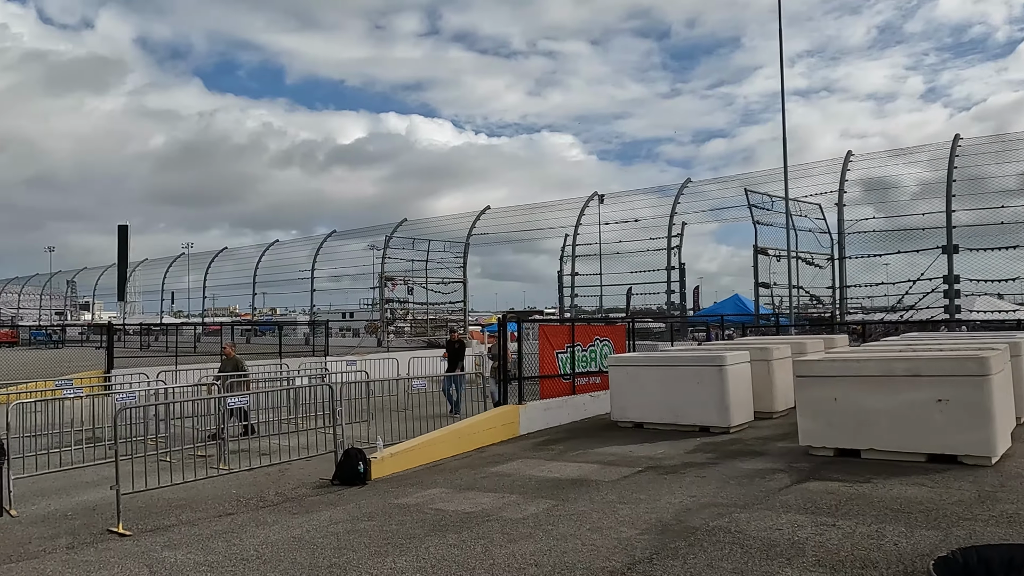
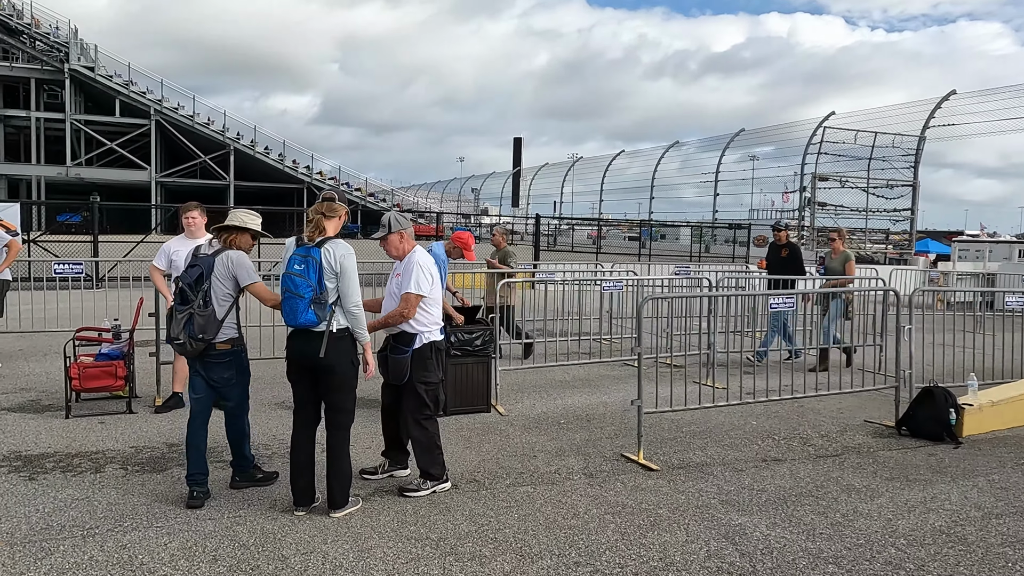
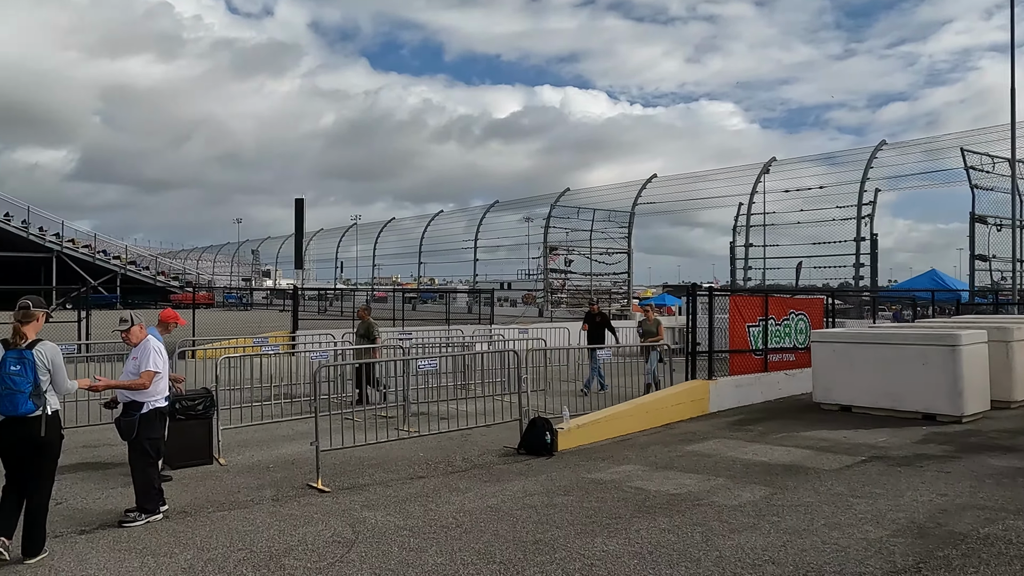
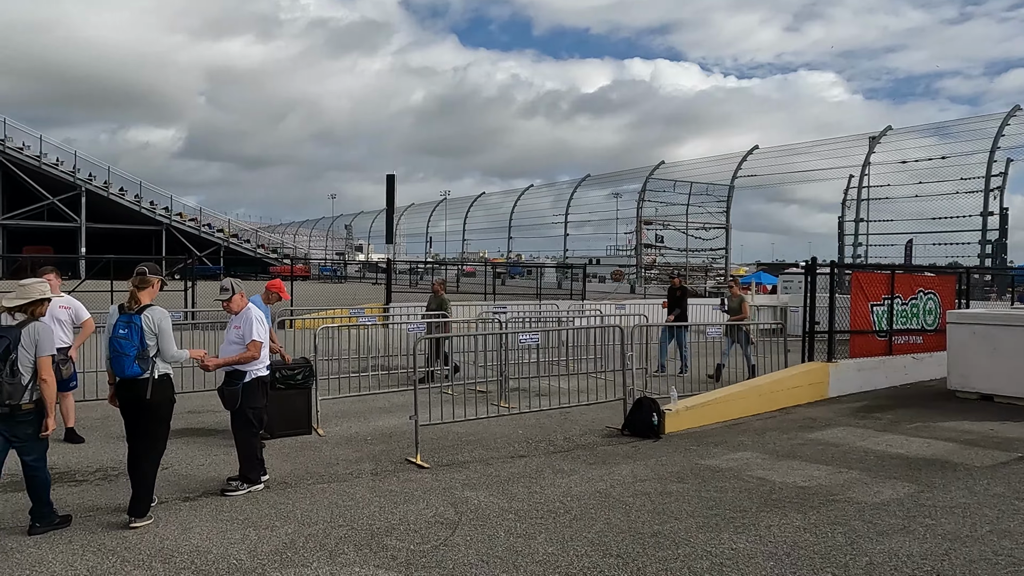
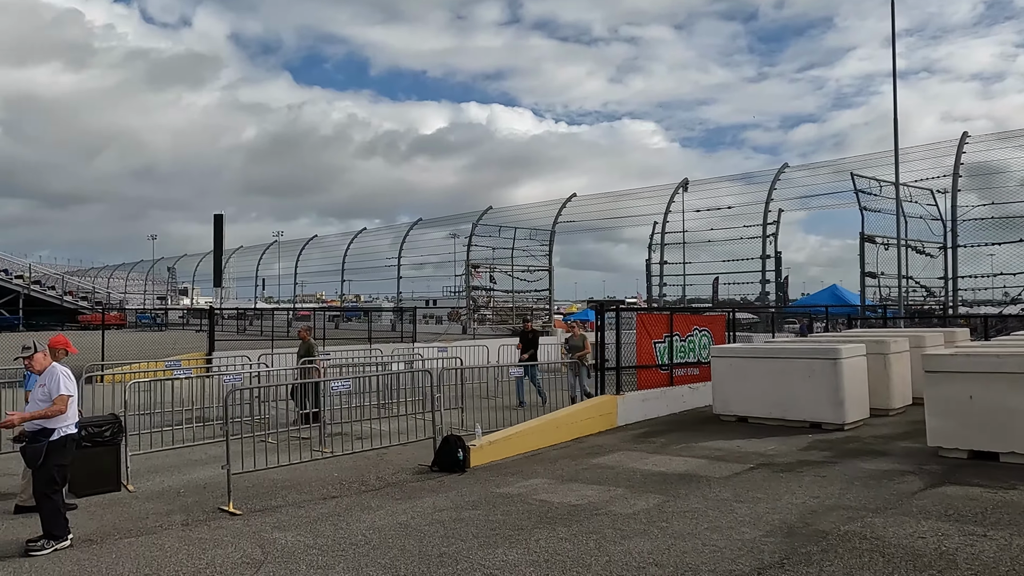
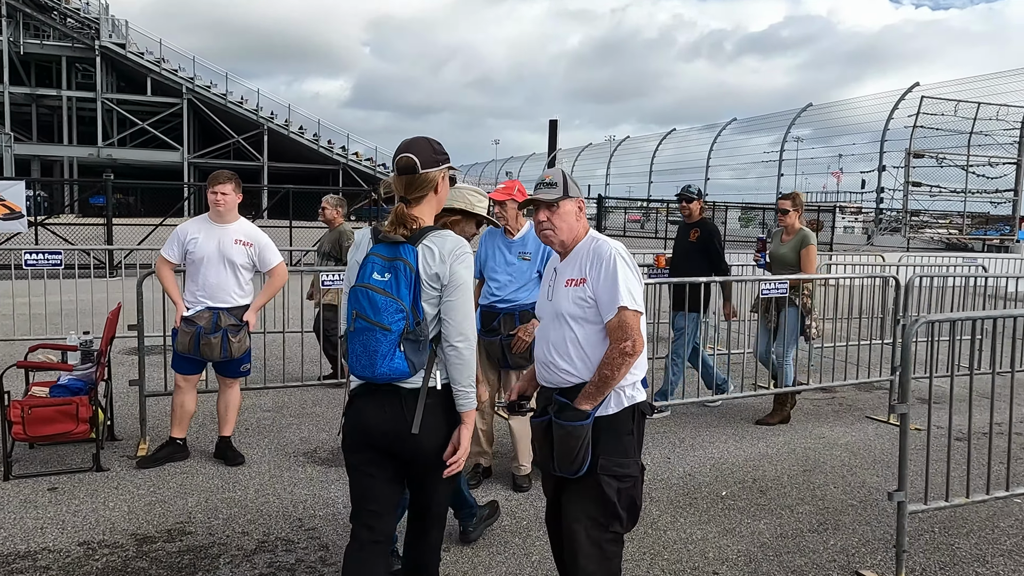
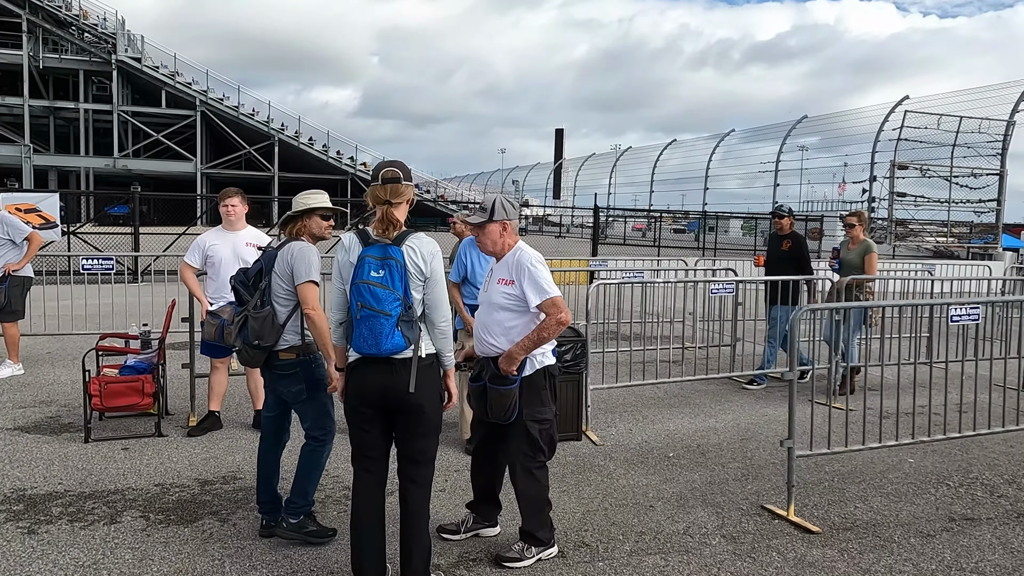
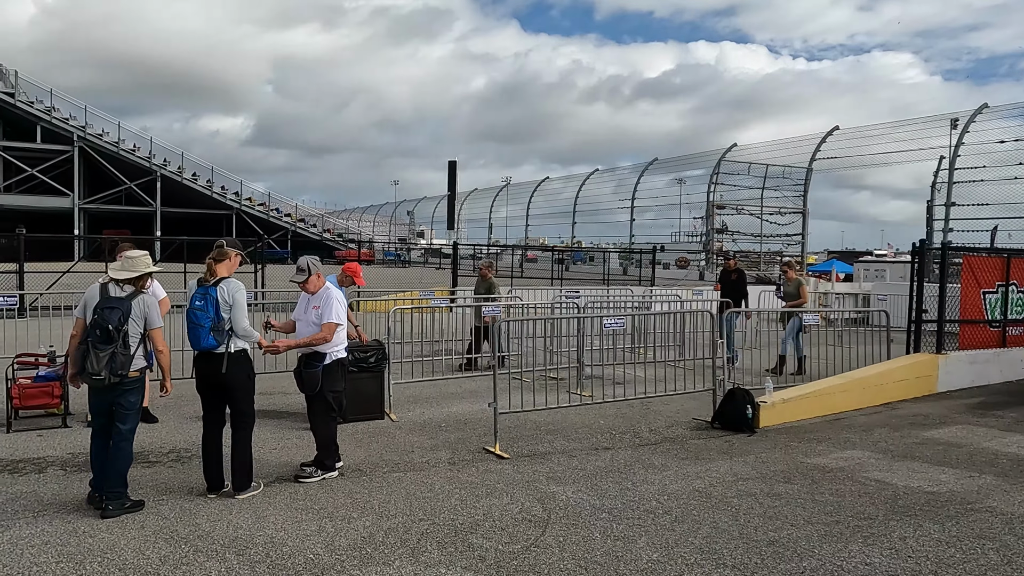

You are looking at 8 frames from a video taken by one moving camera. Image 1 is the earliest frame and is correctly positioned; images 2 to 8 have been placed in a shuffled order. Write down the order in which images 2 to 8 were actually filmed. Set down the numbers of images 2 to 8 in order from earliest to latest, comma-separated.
5, 3, 4, 8, 2, 7, 6
